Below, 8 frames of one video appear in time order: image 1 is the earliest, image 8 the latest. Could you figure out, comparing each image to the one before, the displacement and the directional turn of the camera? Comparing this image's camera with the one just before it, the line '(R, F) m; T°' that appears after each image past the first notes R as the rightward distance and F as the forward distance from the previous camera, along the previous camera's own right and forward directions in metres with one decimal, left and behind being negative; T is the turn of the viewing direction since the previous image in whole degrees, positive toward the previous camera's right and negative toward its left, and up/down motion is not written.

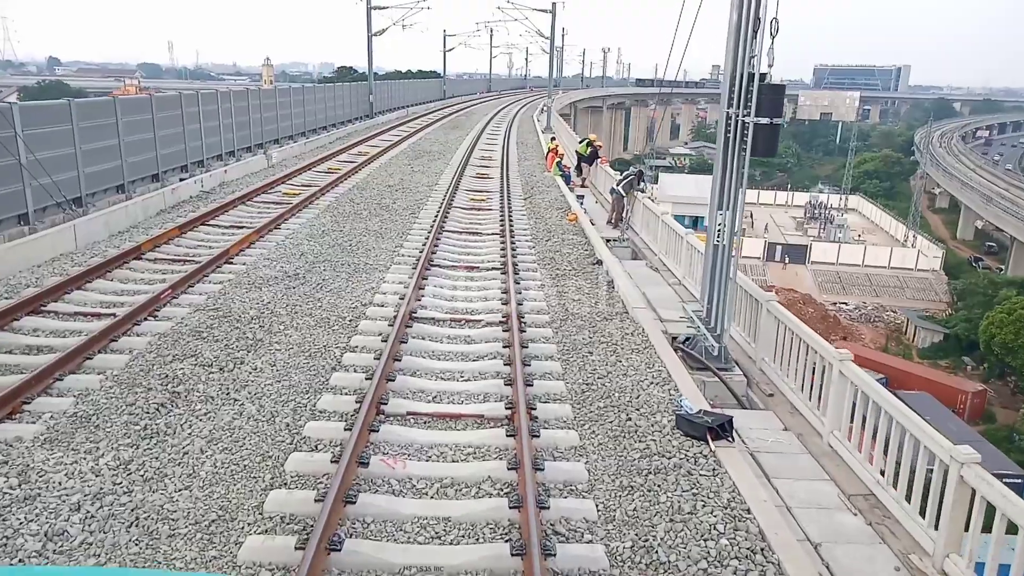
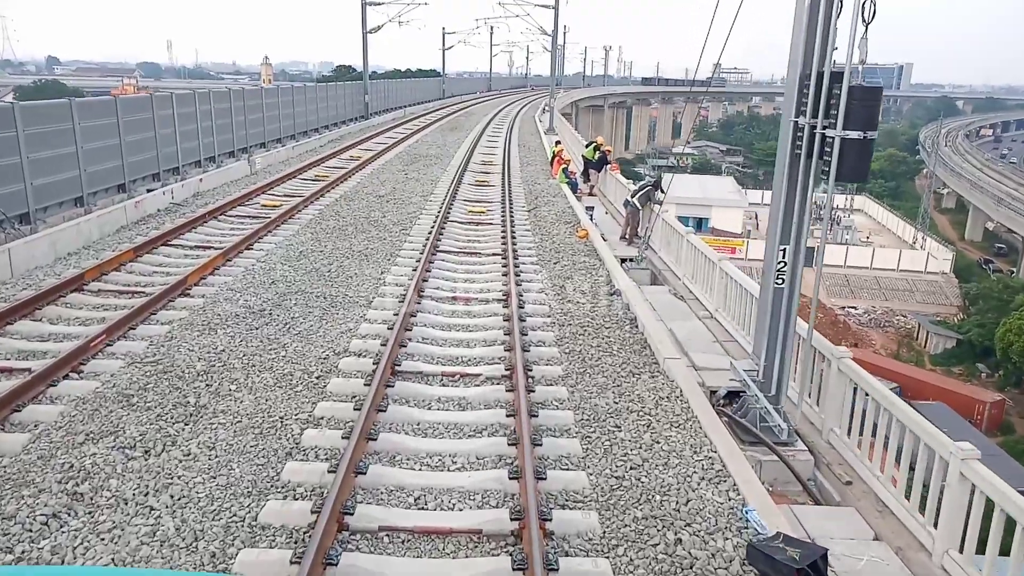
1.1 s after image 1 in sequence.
(0.0, +1.9) m; 0°
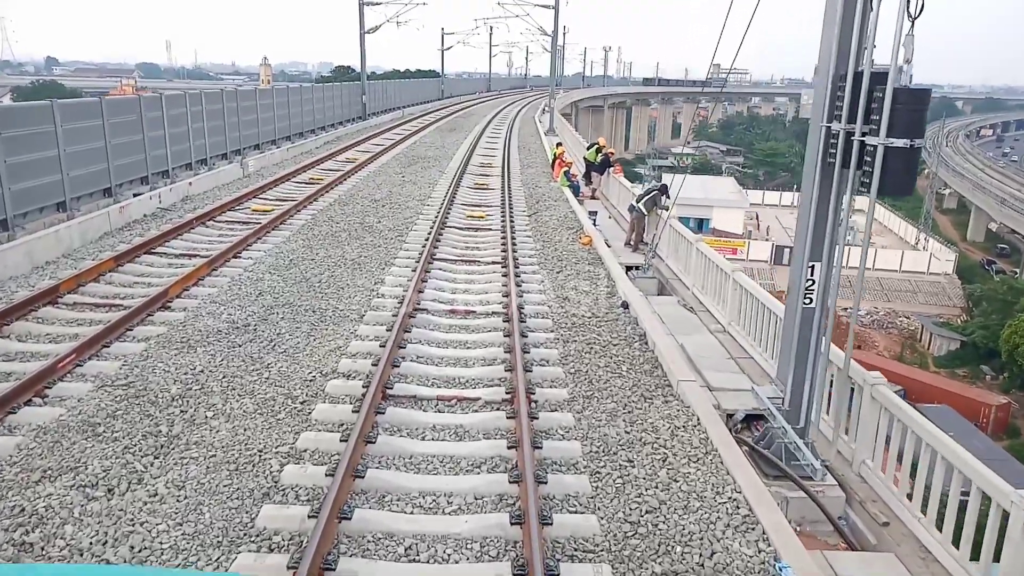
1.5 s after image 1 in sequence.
(0.0, -0.5) m; 0°
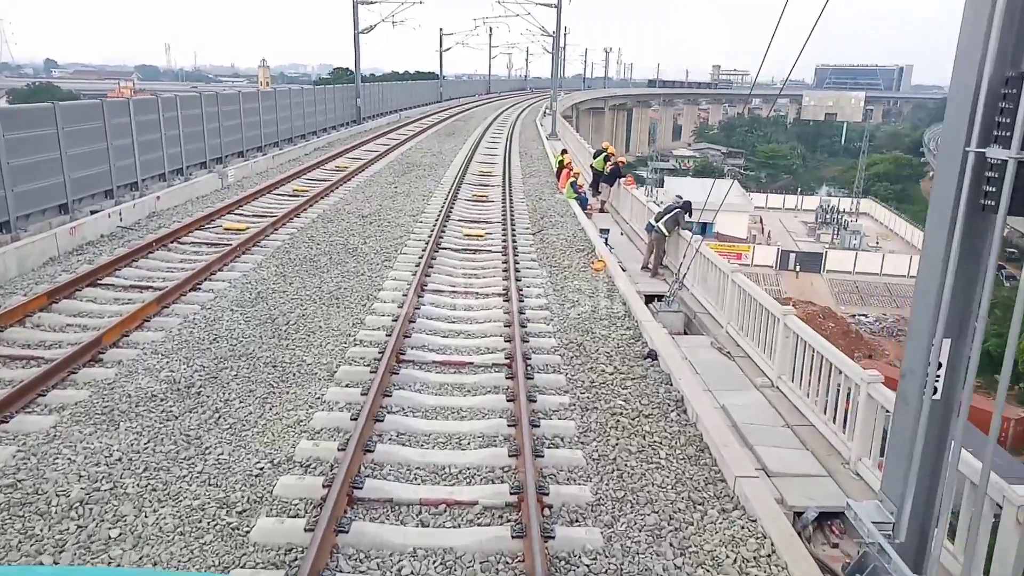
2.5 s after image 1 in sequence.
(0.0, +1.0) m; 0°
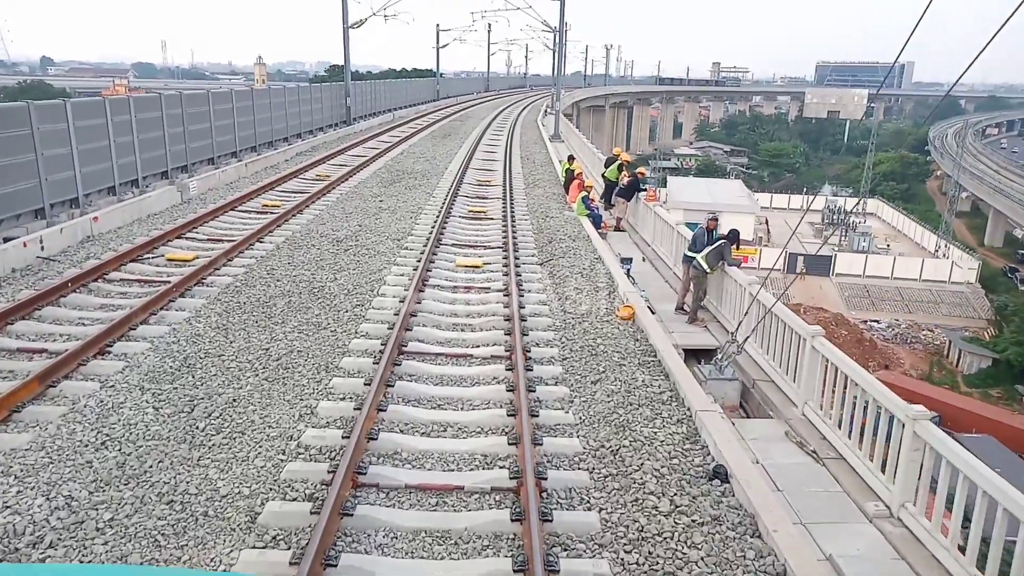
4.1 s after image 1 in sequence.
(0.0, +1.5) m; 0°
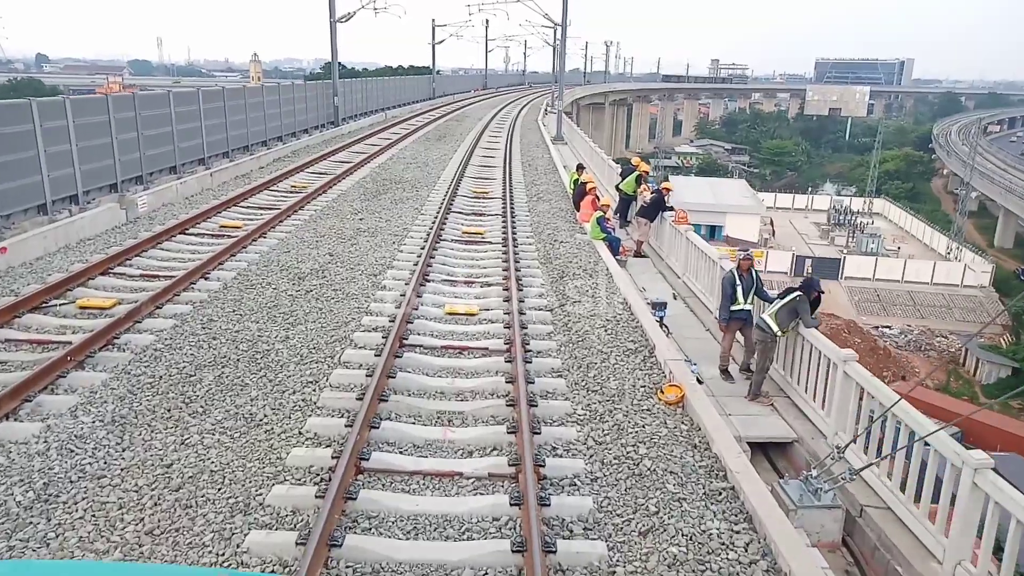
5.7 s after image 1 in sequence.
(0.0, +1.5) m; 0°
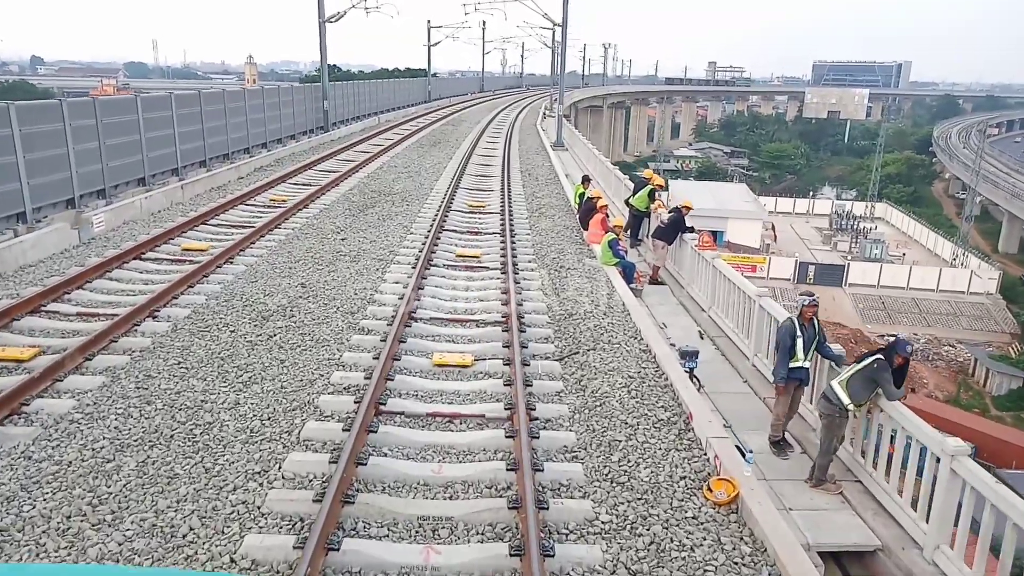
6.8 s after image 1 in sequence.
(0.0, +0.9) m; 0°
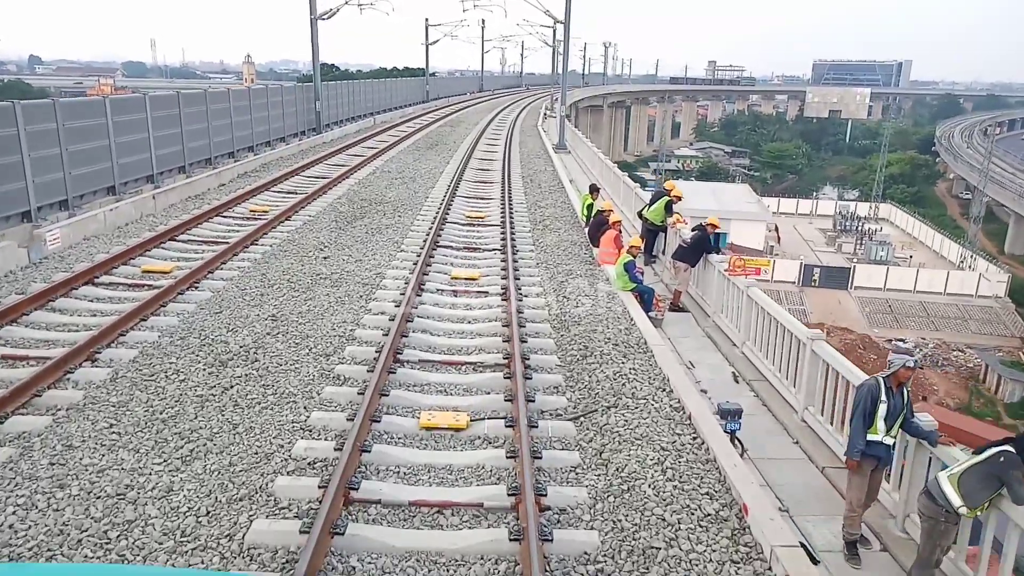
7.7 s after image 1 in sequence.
(0.0, +0.8) m; 0°
